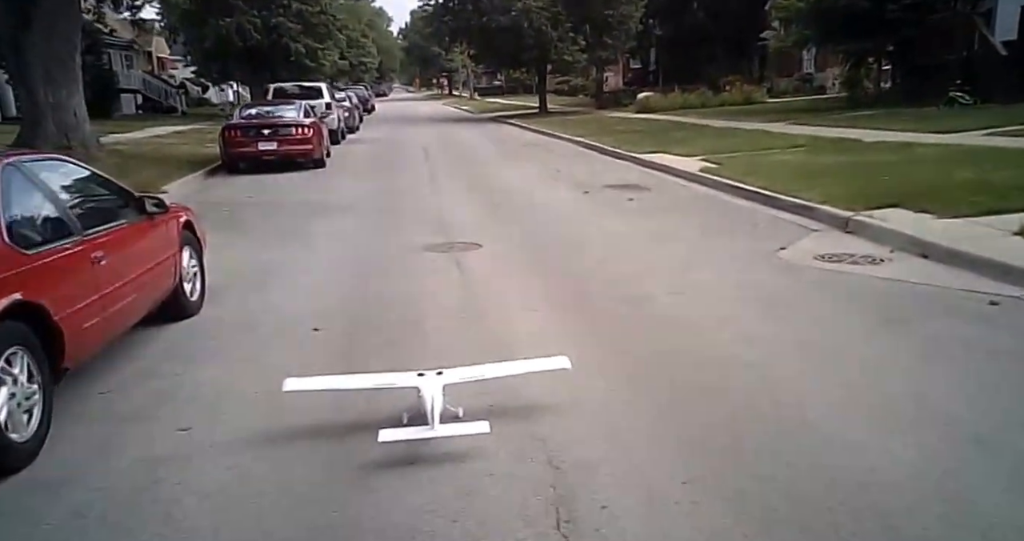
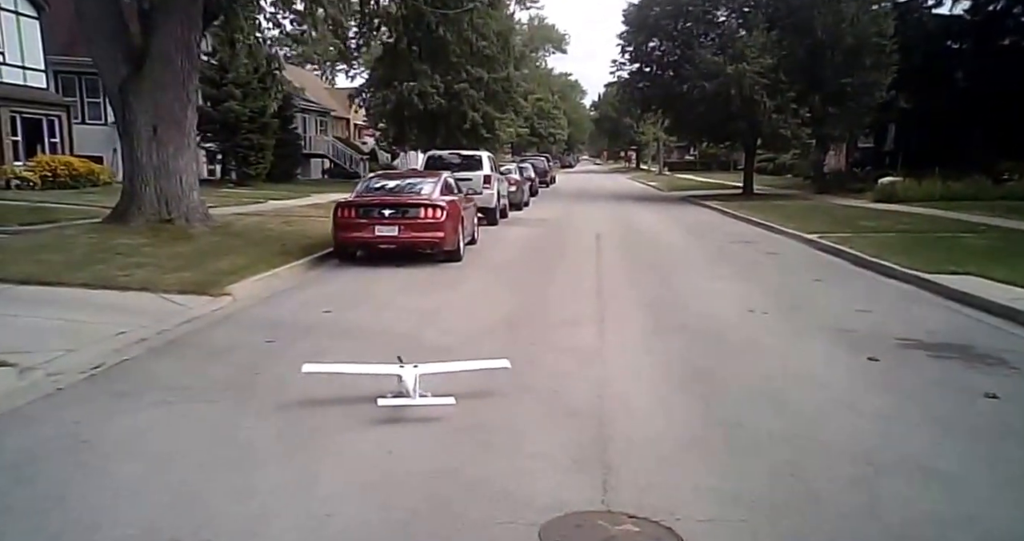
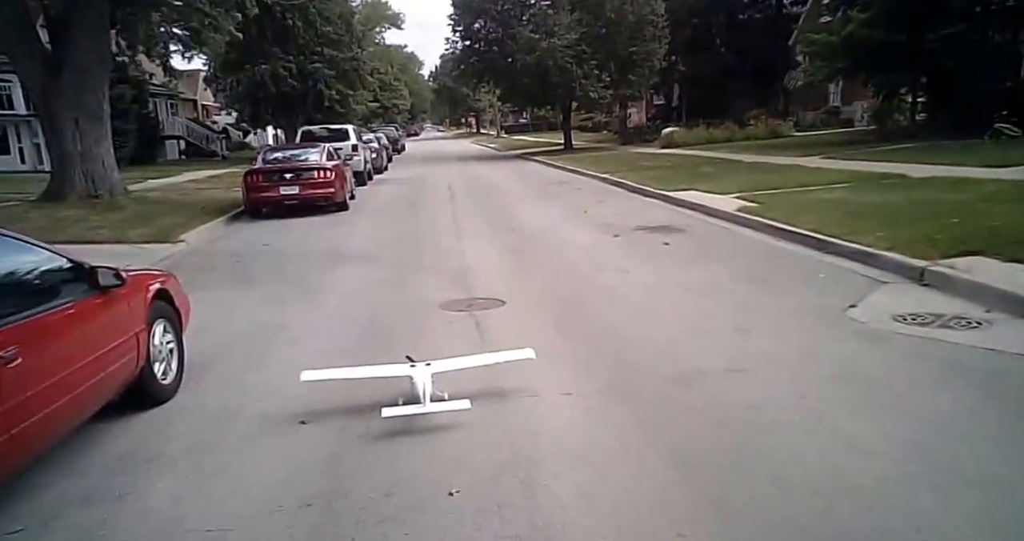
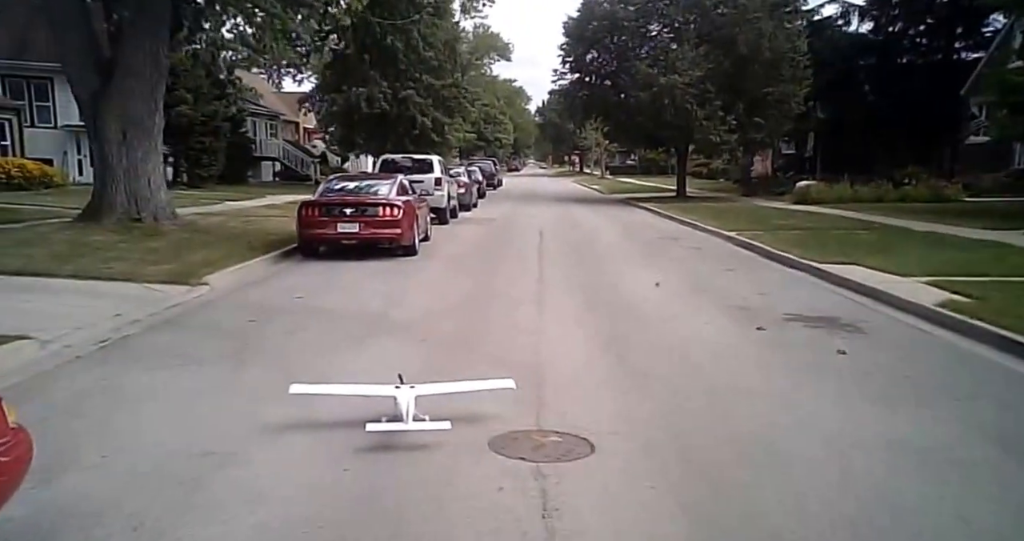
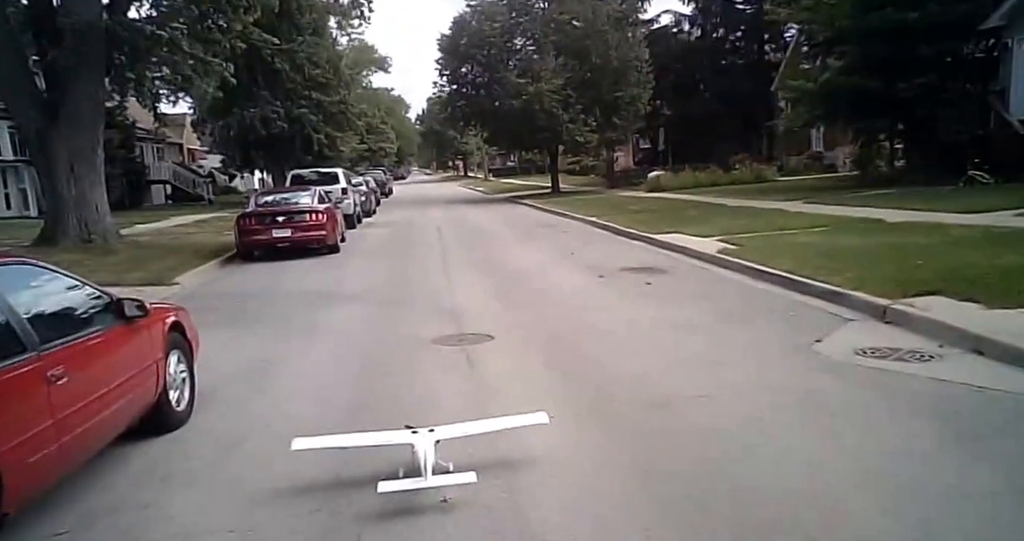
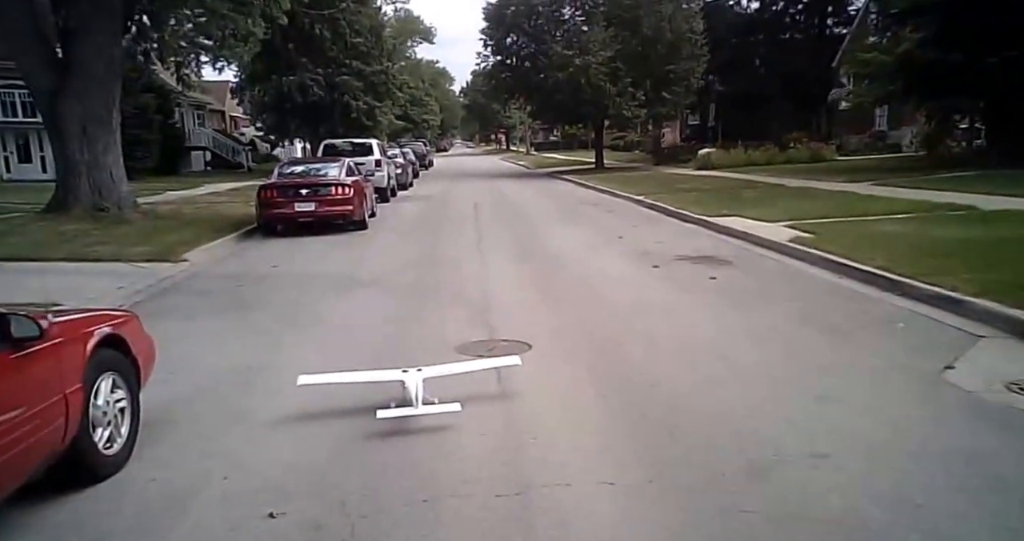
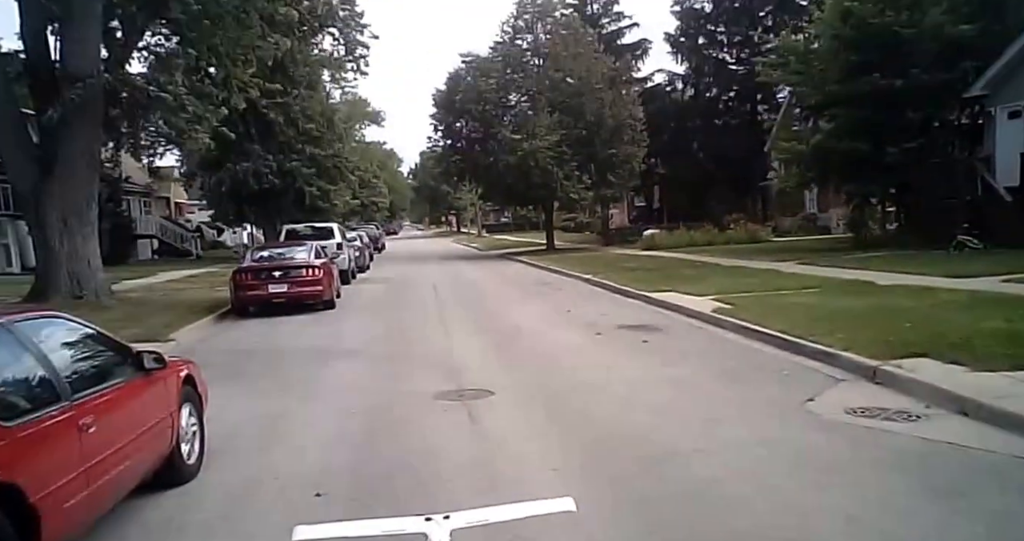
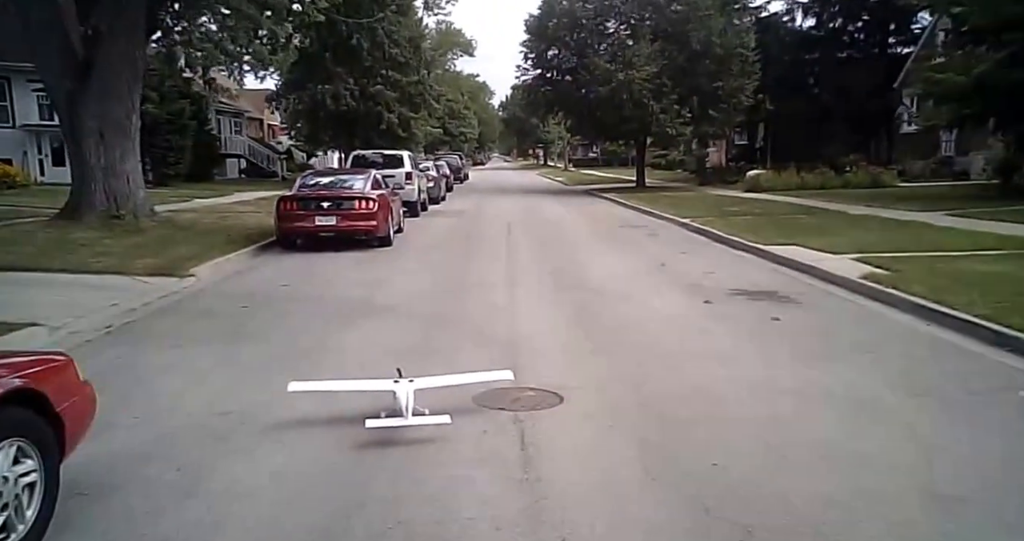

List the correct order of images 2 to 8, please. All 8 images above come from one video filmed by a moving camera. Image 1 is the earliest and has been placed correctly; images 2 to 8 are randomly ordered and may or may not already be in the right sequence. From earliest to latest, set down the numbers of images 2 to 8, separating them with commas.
7, 5, 3, 6, 8, 4, 2
